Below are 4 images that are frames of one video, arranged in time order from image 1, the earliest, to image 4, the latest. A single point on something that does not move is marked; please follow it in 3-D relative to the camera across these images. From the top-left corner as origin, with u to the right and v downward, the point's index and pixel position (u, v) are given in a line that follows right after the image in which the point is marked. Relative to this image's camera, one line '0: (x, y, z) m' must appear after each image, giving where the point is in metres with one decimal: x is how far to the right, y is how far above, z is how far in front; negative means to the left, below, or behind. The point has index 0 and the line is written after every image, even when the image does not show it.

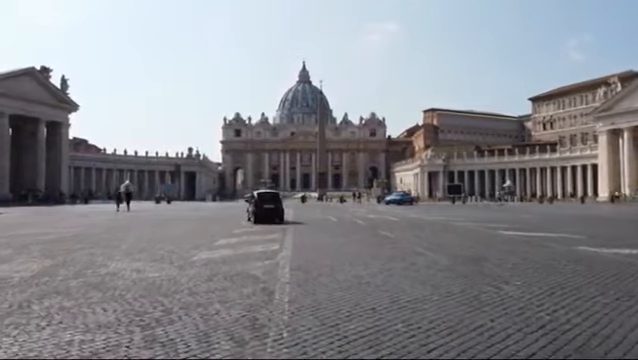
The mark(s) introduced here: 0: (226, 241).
0: (-2.5, -1.7, +19.2) m
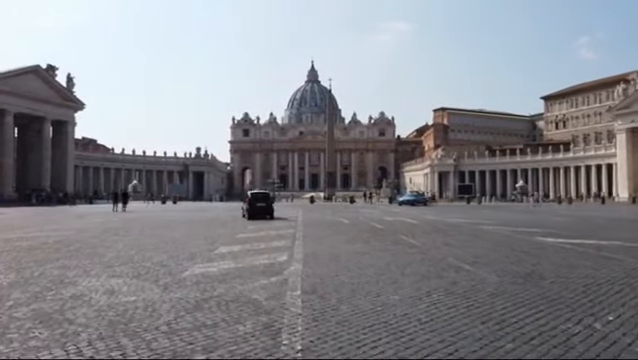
0: (-2.2, -1.7, +16.7) m
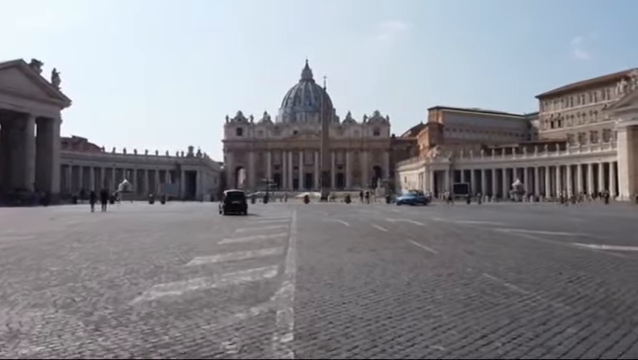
0: (-2.2, -1.6, +13.5) m
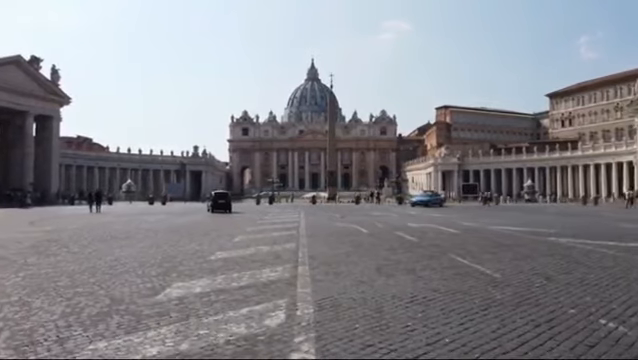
0: (-1.9, -1.5, +9.7) m
